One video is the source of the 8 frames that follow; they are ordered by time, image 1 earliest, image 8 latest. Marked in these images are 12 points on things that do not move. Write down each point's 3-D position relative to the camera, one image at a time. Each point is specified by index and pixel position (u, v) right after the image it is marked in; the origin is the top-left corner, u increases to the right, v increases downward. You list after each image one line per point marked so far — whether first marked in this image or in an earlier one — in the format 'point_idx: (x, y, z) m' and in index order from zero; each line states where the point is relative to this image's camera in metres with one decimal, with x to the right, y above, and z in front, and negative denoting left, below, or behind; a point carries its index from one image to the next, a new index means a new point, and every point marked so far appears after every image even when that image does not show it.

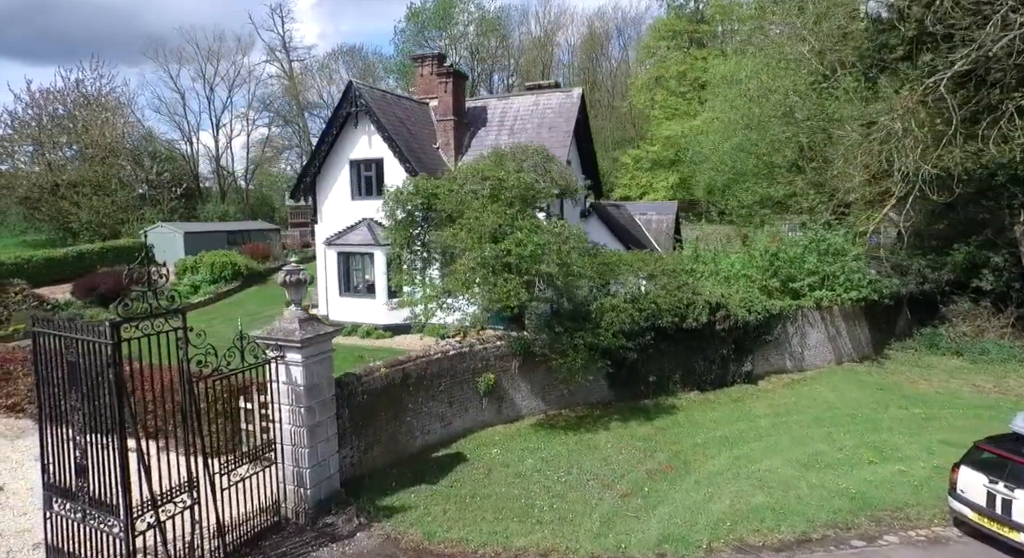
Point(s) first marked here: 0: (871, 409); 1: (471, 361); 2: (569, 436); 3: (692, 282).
0: (+8.4, -3.1, +16.5) m
1: (-0.9, -1.8, +15.0) m
2: (+1.2, -3.3, +14.9) m
3: (+4.6, -0.1, +17.9) m
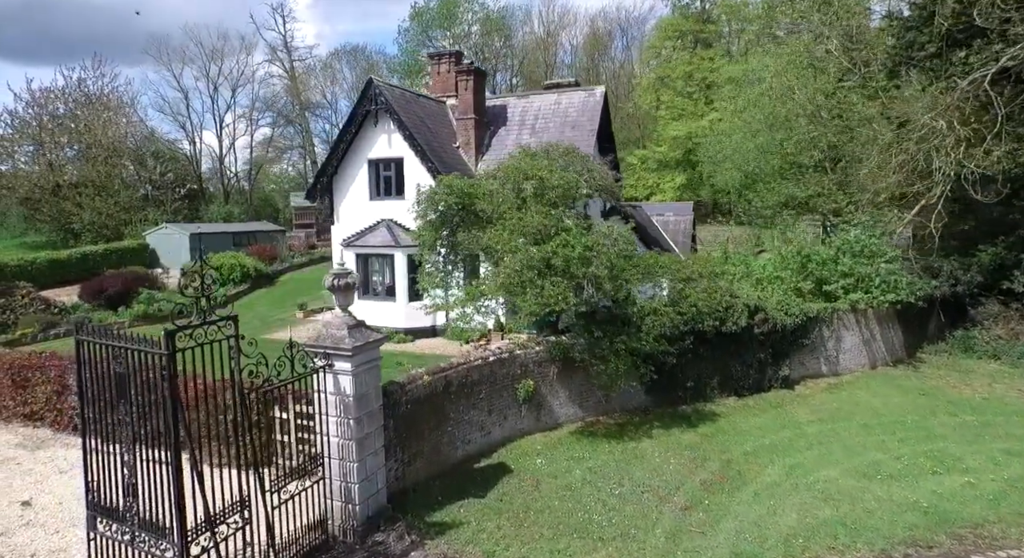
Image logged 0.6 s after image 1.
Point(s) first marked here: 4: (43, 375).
0: (+9.2, -3.1, +16.1) m
1: (0.0, -1.8, +14.5) m
2: (+2.1, -3.4, +14.4) m
3: (+5.4, -0.1, +17.5) m
4: (-10.7, -2.2, +15.9) m
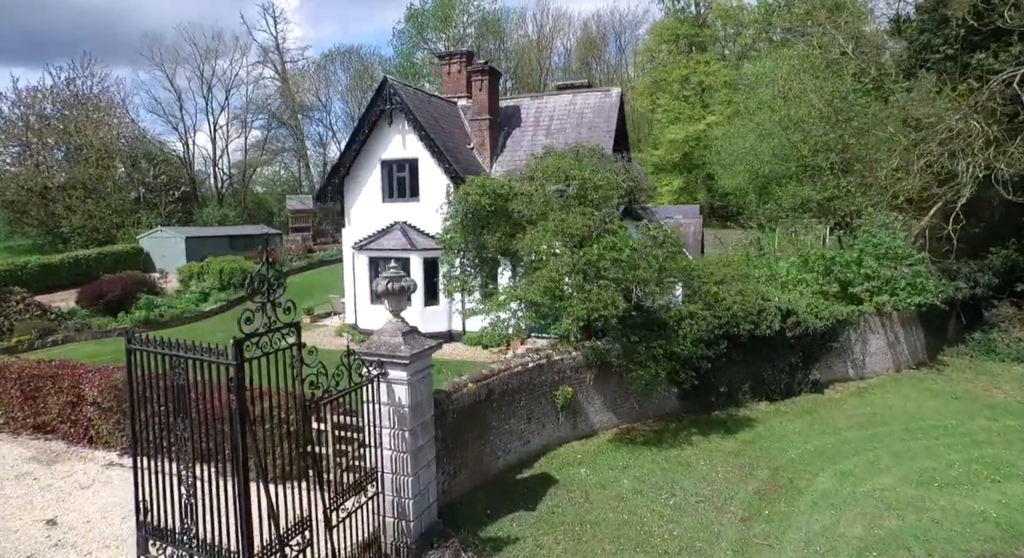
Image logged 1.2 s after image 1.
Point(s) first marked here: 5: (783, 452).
0: (+10.0, -3.2, +15.9) m
1: (+0.7, -1.9, +14.0) m
2: (+2.8, -3.4, +14.0) m
3: (+6.1, -0.2, +17.2) m
4: (-9.9, -2.3, +15.2) m
5: (+5.4, -3.4, +14.0) m
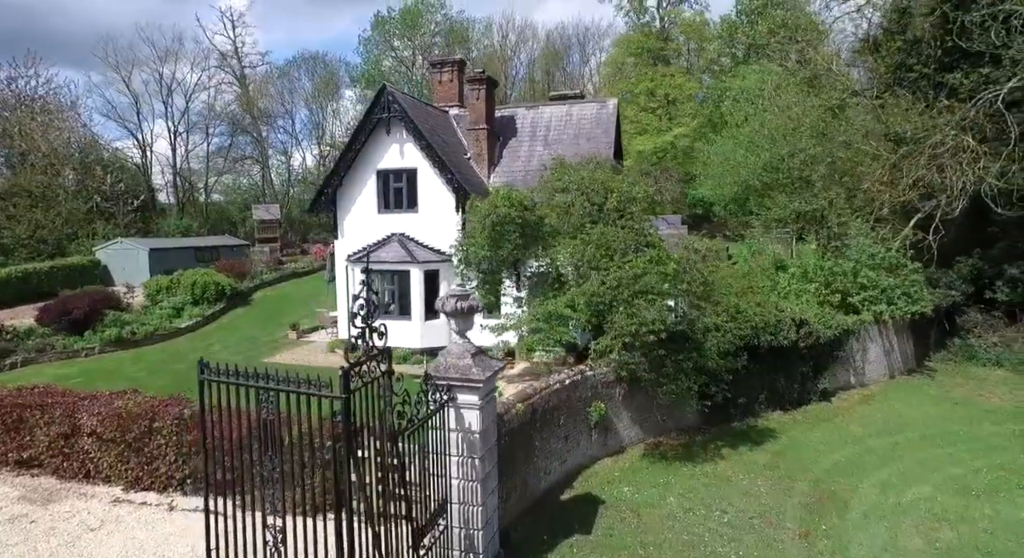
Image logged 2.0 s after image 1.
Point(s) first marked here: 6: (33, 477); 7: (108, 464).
0: (+10.4, -3.4, +16.3) m
1: (+1.4, -2.2, +13.7) m
2: (+3.5, -3.7, +13.9) m
3: (+6.4, -0.5, +17.3) m
4: (-9.3, -2.7, +14.0) m
5: (+6.0, -3.7, +14.1) m
6: (-9.6, -4.0, +14.1) m
7: (-7.8, -3.6, +13.7) m
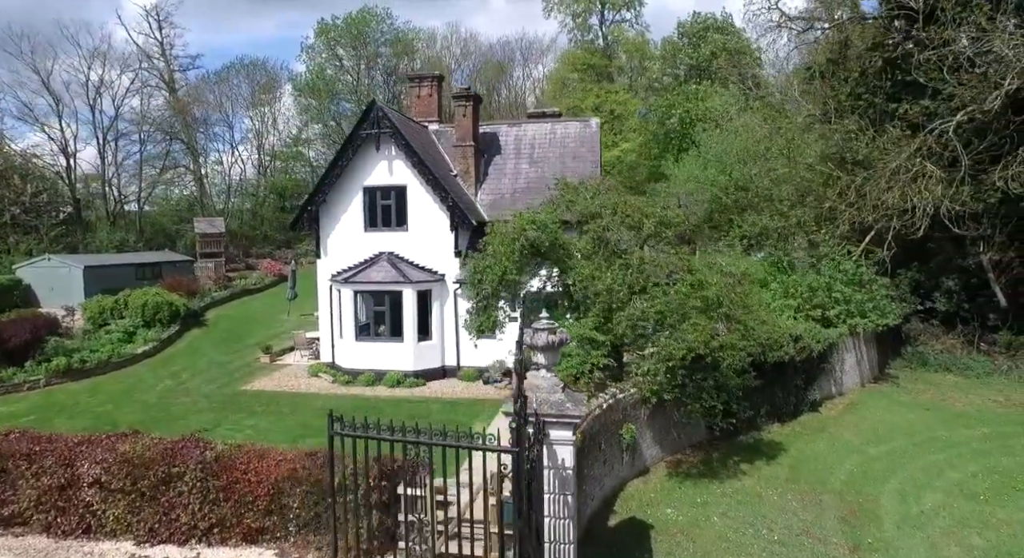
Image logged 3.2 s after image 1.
0: (+10.7, -3.8, +17.5) m
1: (+2.0, -2.6, +13.8) m
2: (+4.1, -4.1, +14.2) m
3: (+6.6, -0.9, +18.0) m
4: (-8.6, -3.3, +12.7) m
5: (+6.6, -4.1, +14.8) m
6: (-8.9, -4.6, +12.8) m
7: (-7.1, -4.1, +12.6) m
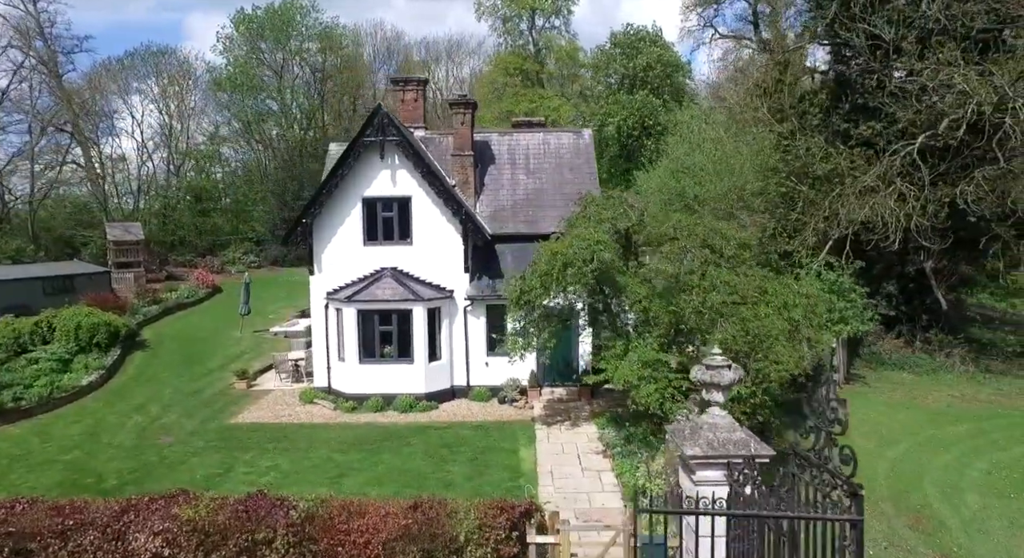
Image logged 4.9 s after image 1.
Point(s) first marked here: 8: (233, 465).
0: (+11.4, -4.1, +19.0) m
1: (+3.5, -3.1, +13.7) m
2: (+5.5, -4.5, +14.5) m
3: (+7.2, -1.3, +18.7) m
4: (-6.8, -3.9, +10.7) m
5: (+7.9, -4.4, +15.5) m
6: (-7.0, -5.1, +10.8) m
7: (-5.2, -4.7, +10.9) m
8: (-6.1, -4.1, +15.5) m
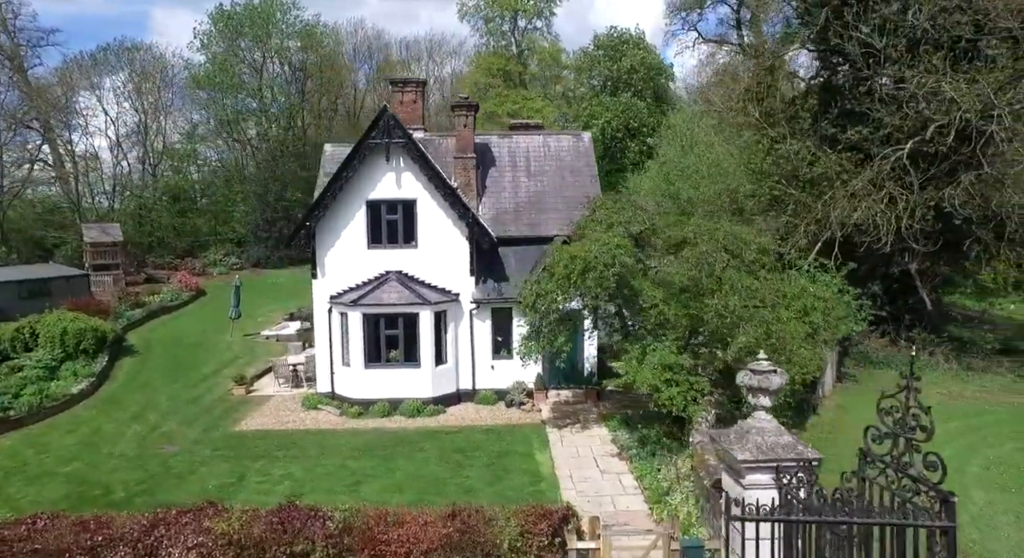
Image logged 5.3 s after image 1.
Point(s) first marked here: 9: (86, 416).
0: (+11.6, -4.1, +19.5) m
1: (+4.0, -3.1, +13.9) m
2: (+5.9, -4.6, +14.8) m
3: (+7.4, -1.3, +19.0) m
4: (-6.1, -4.0, +10.4) m
5: (+8.2, -4.5, +15.9) m
6: (-6.4, -5.3, +10.4) m
7: (-4.6, -4.8, +10.7) m
8: (-5.8, -4.2, +15.2) m
9: (-11.3, -3.6, +18.8) m
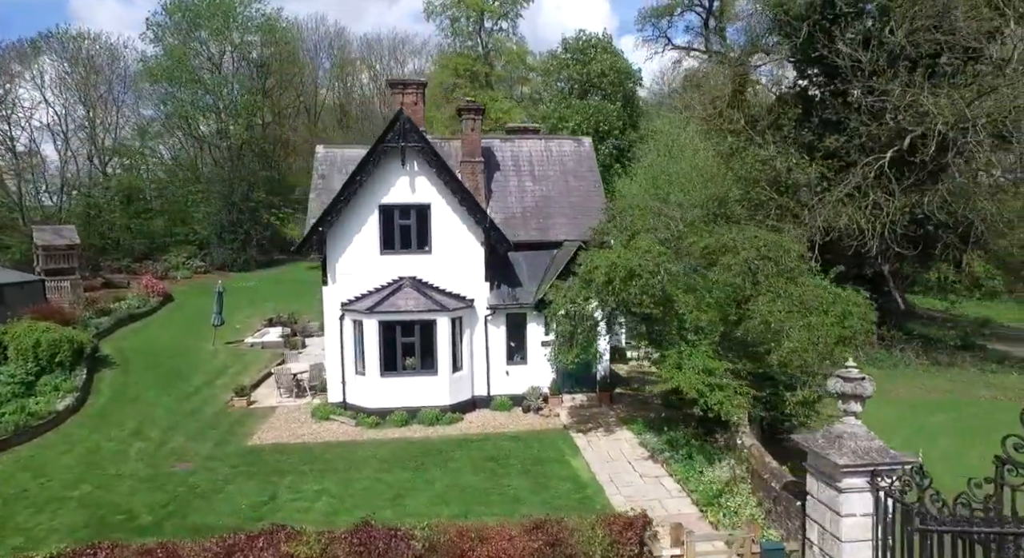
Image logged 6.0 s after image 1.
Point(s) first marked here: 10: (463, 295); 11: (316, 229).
0: (+11.9, -4.2, +20.7) m
1: (+4.9, -3.3, +14.3) m
2: (+6.8, -4.7, +15.4) m
3: (+7.8, -1.4, +19.7) m
4: (-4.8, -4.2, +9.8) m
5: (+9.0, -4.6, +16.7) m
6: (-5.0, -5.5, +9.8) m
7: (-3.3, -5.0, +10.2) m
8: (-4.9, -4.4, +14.6) m
9: (-10.8, -3.8, +17.7) m
10: (-1.3, -0.4, +19.0) m
11: (-5.0, +1.3, +18.0) m
